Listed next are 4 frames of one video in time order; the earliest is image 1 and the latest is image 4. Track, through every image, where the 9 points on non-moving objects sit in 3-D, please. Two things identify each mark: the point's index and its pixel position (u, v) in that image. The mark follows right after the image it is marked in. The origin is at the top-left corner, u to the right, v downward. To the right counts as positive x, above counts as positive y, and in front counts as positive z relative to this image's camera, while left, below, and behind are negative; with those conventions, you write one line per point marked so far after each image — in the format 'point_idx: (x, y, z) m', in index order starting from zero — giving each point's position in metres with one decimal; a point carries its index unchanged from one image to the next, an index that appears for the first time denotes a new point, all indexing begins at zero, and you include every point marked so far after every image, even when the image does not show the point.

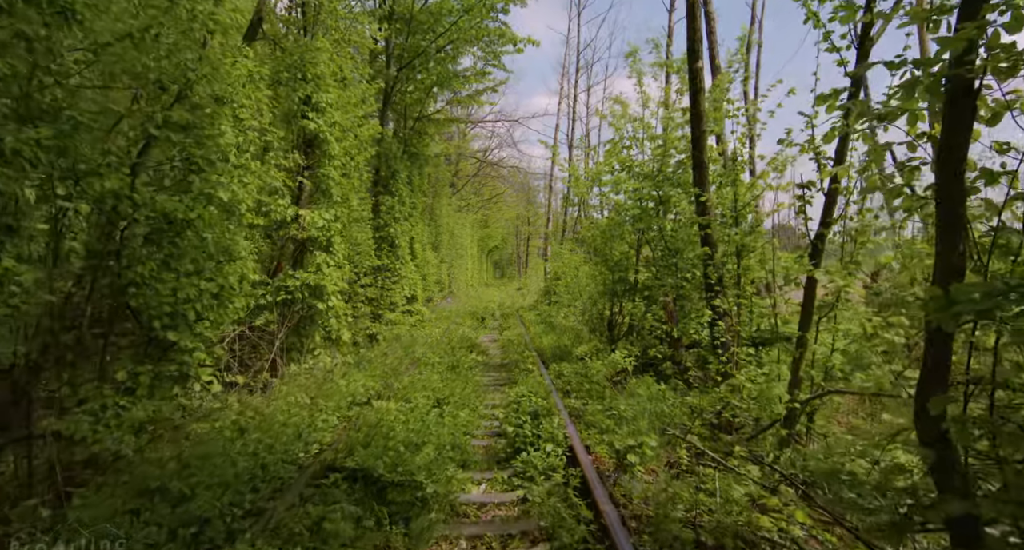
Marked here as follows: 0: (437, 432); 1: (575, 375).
0: (-0.7, -1.5, +5.7) m
1: (+0.9, -1.4, +8.6) m
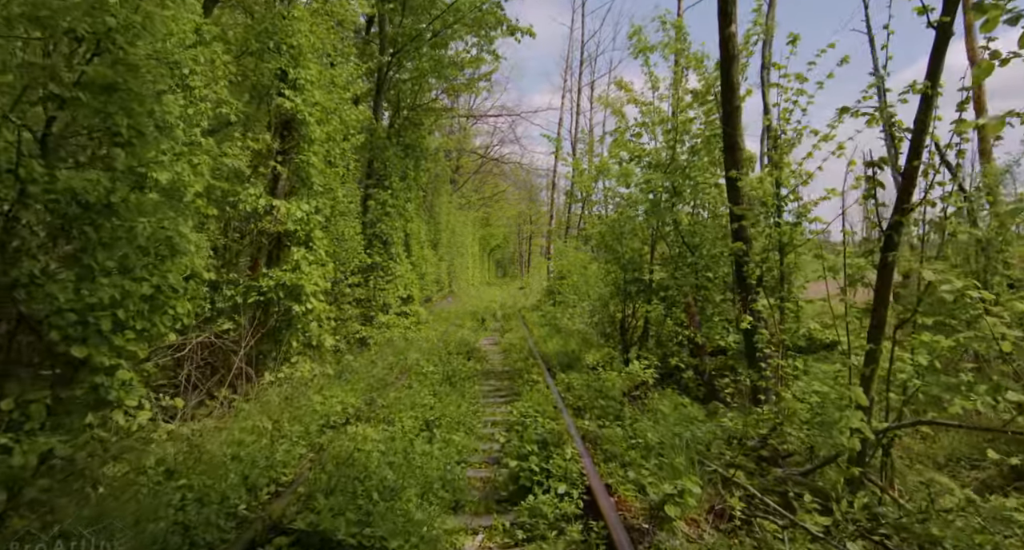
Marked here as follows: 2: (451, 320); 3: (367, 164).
0: (-0.7, -1.5, +4.6) m
1: (+0.9, -1.4, +7.5) m
2: (-1.9, -1.4, +19.1) m
3: (-3.7, +2.8, +15.3) m
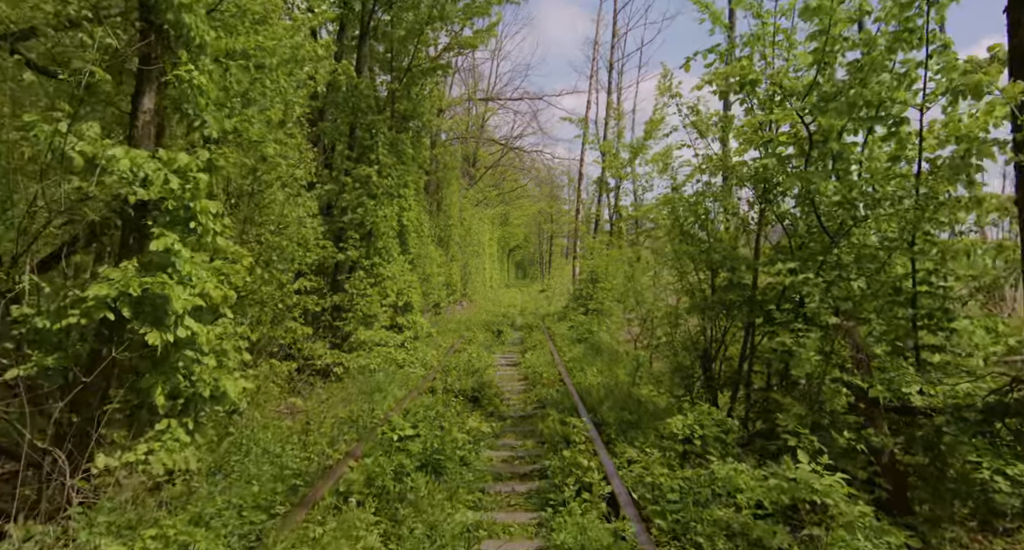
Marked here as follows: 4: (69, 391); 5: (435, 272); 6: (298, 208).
0: (-0.6, -1.5, +1.0) m
1: (+1.1, -1.4, +3.8) m
2: (-1.3, -1.5, +15.5) m
3: (-3.2, +2.8, +11.8) m
4: (-3.2, -0.8, +4.4) m
5: (-2.3, +0.1, +17.8) m
6: (-2.6, +0.8, +7.3) m
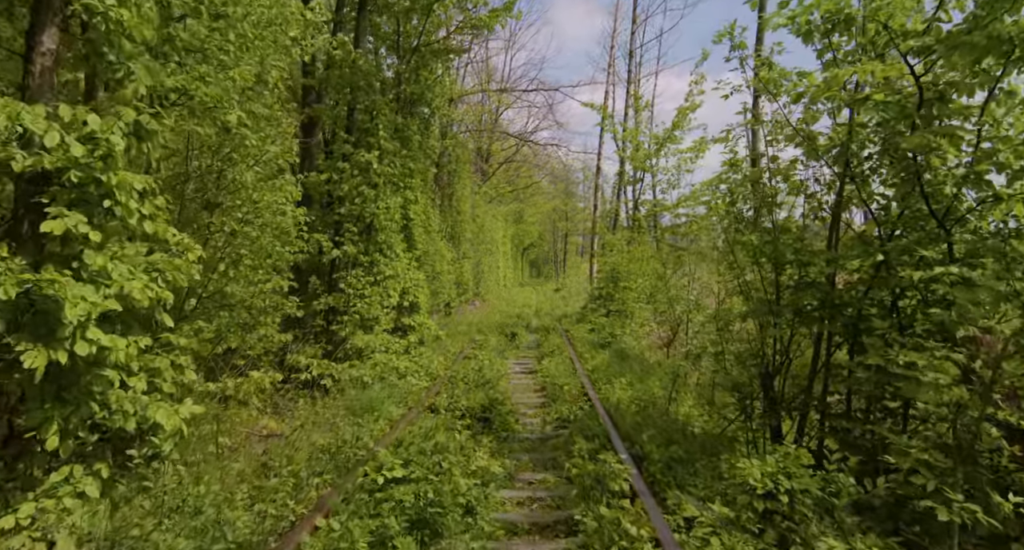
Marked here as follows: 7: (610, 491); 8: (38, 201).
0: (-0.5, -1.5, -0.3) m
1: (+1.2, -1.4, +2.5) m
2: (-1.0, -1.4, +14.2) m
3: (-2.9, +2.8, +10.6) m
4: (-3.1, -0.8, +3.2) m
5: (-1.9, +0.2, +16.5) m
6: (-2.4, +0.8, +6.1) m
7: (+0.7, -1.6, +4.5) m
8: (-2.9, +0.5, +3.6) m
